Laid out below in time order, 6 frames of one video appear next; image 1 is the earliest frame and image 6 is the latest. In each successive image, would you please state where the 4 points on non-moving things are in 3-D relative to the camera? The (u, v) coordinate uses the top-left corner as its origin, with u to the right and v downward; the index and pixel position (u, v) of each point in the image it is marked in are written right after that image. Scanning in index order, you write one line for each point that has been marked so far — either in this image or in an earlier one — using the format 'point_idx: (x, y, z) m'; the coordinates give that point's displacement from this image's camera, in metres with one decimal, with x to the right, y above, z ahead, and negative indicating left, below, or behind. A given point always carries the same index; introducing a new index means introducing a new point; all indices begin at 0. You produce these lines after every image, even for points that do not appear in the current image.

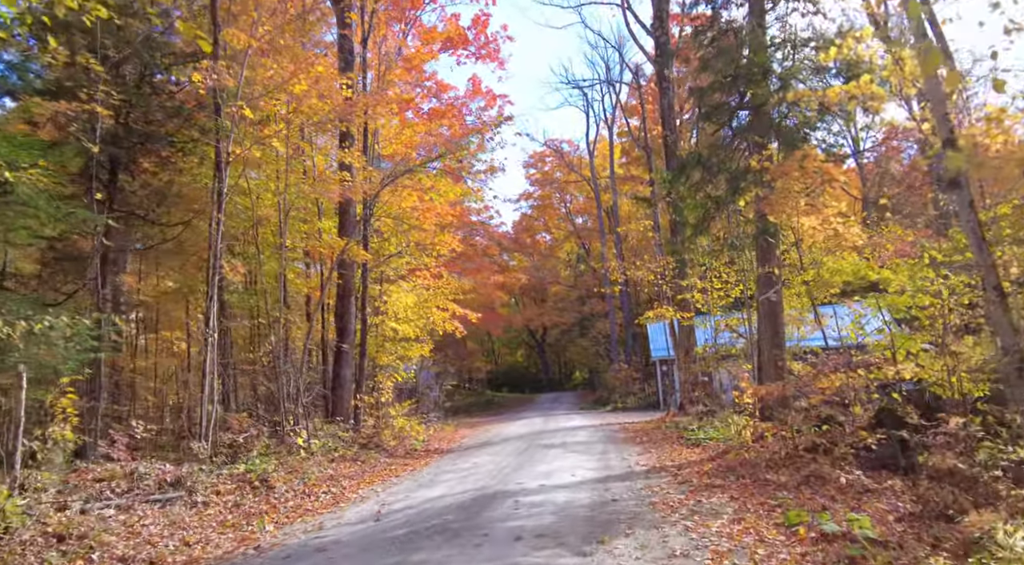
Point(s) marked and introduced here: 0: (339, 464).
0: (-2.8, -2.9, +12.5) m
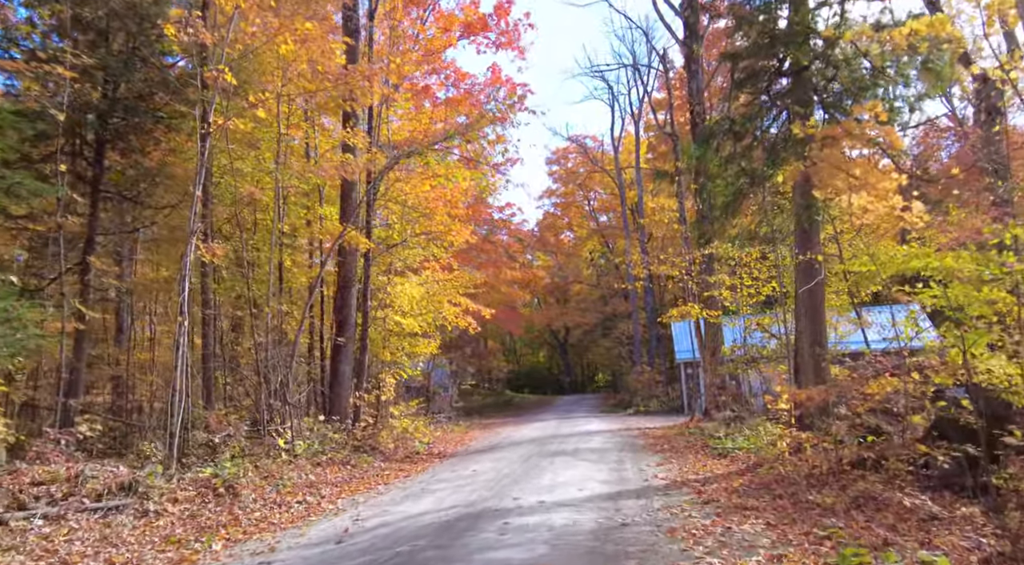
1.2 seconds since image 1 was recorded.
0: (-2.7, -2.7, +11.3) m
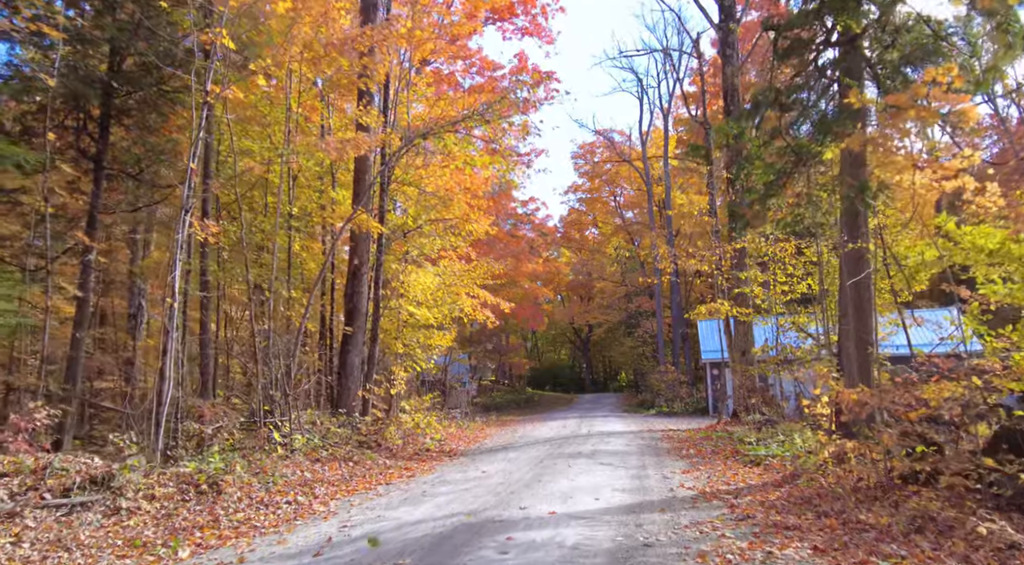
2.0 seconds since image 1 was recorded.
0: (-2.6, -2.5, +10.5) m
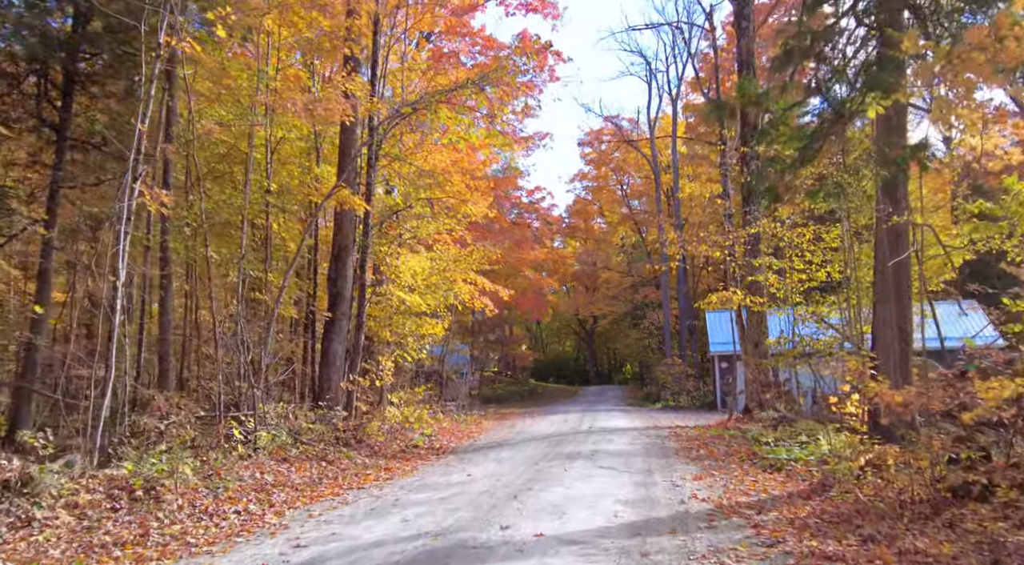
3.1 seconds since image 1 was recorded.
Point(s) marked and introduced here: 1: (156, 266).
0: (-2.7, -2.2, +9.4) m
1: (-4.9, +0.3, +10.8) m
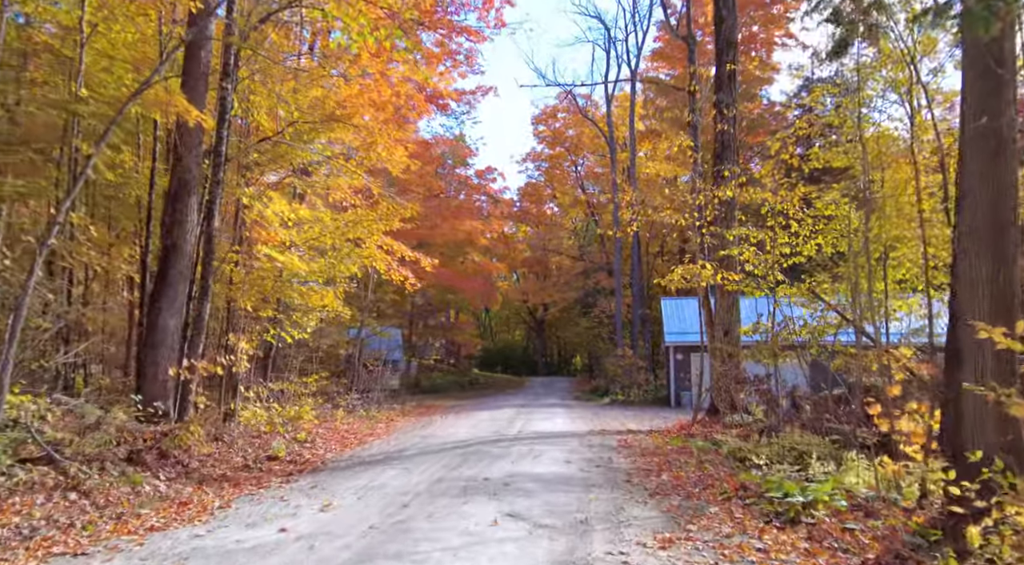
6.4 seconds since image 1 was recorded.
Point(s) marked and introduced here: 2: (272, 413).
0: (-3.8, -1.6, +5.5) m
1: (-6.0, +0.9, +6.8) m
2: (-3.6, -1.9, +11.6) m
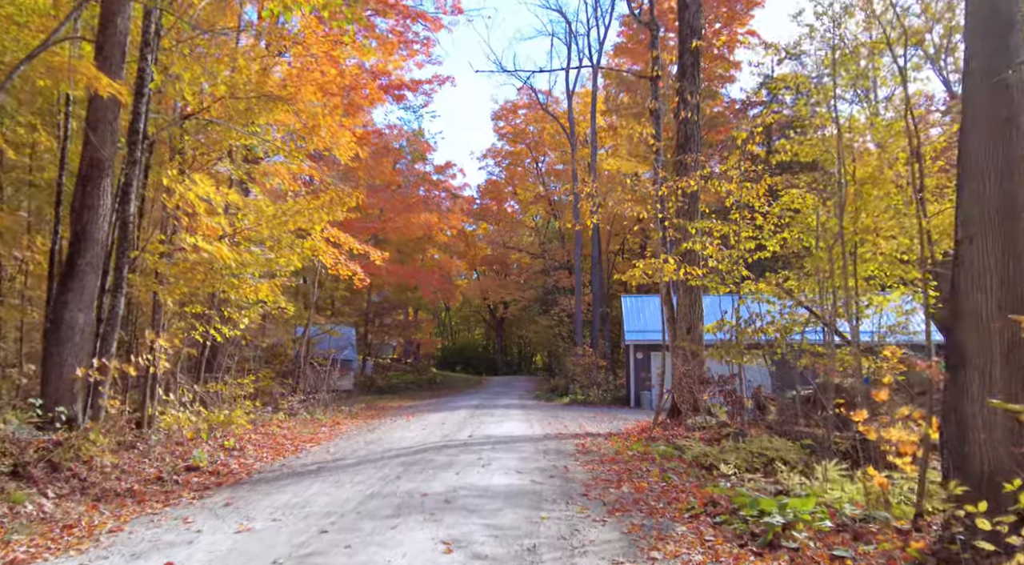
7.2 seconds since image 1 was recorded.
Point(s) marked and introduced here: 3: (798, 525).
0: (-4.2, -1.5, +4.5) m
1: (-6.5, +1.1, +5.7) m
2: (-4.3, -1.8, +10.5) m
3: (+1.9, -1.6, +5.2) m
